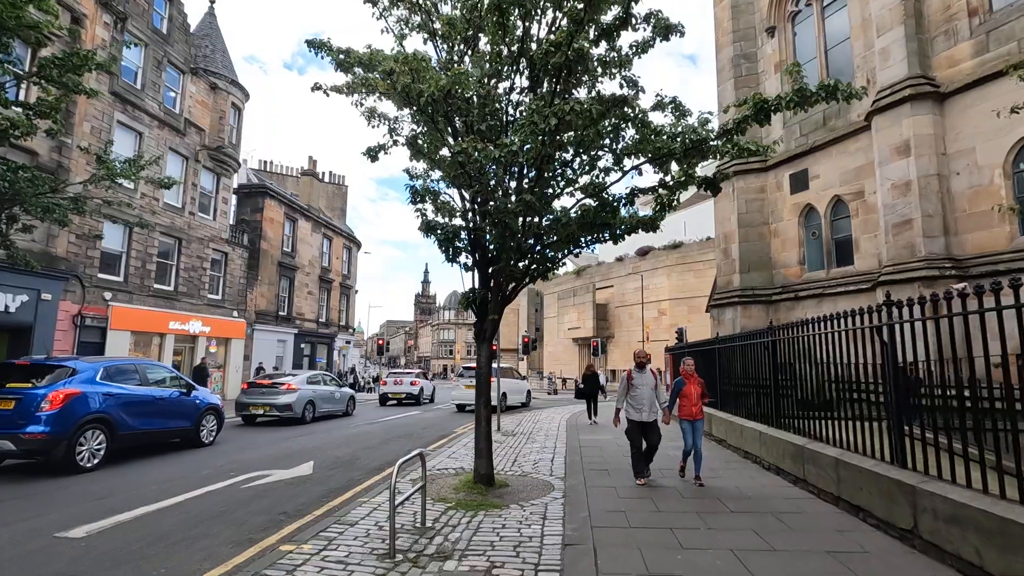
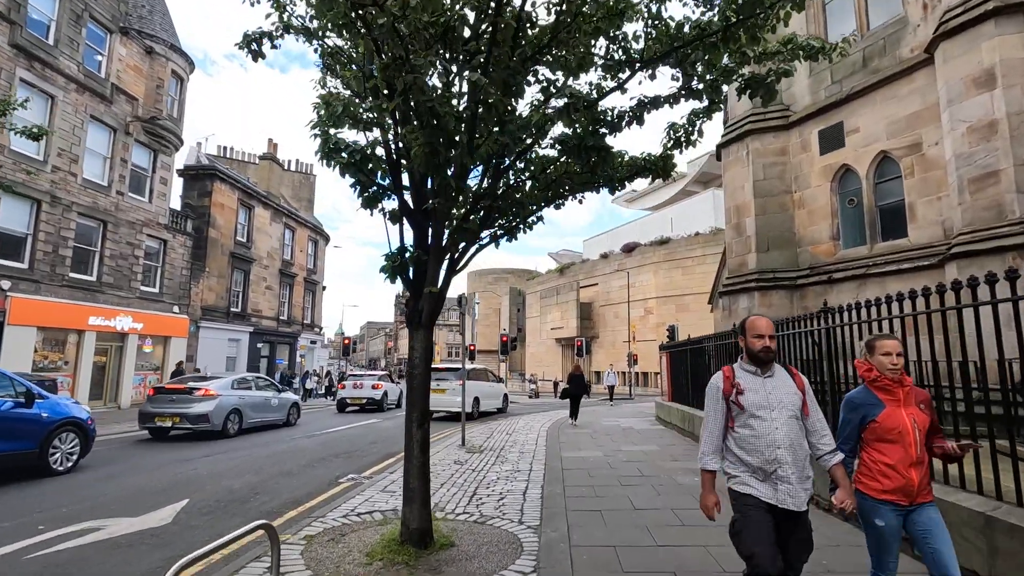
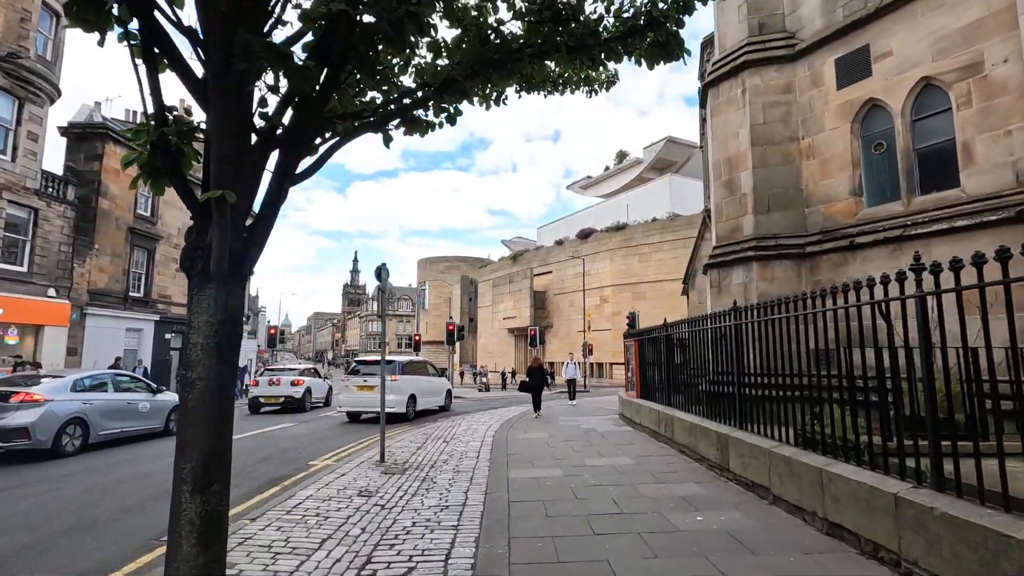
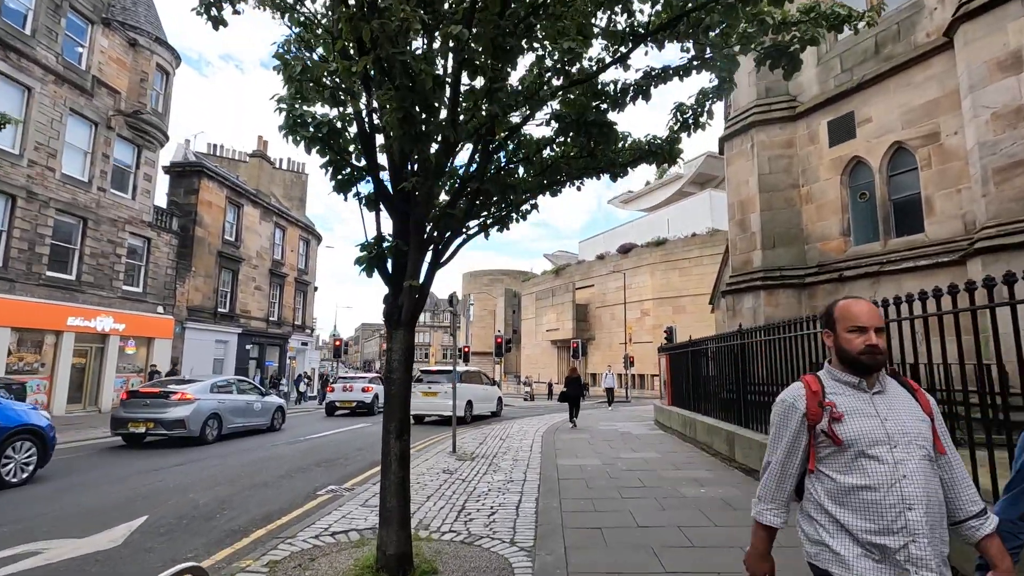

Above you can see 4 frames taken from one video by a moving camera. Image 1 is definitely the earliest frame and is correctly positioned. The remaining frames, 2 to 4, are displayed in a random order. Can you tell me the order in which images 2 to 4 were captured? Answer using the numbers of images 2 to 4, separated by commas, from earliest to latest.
2, 4, 3
